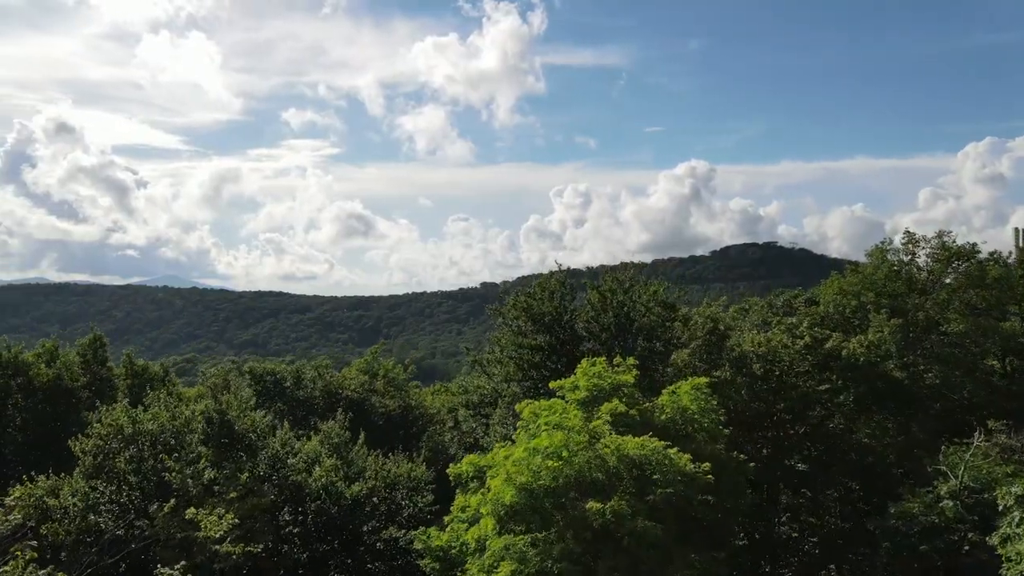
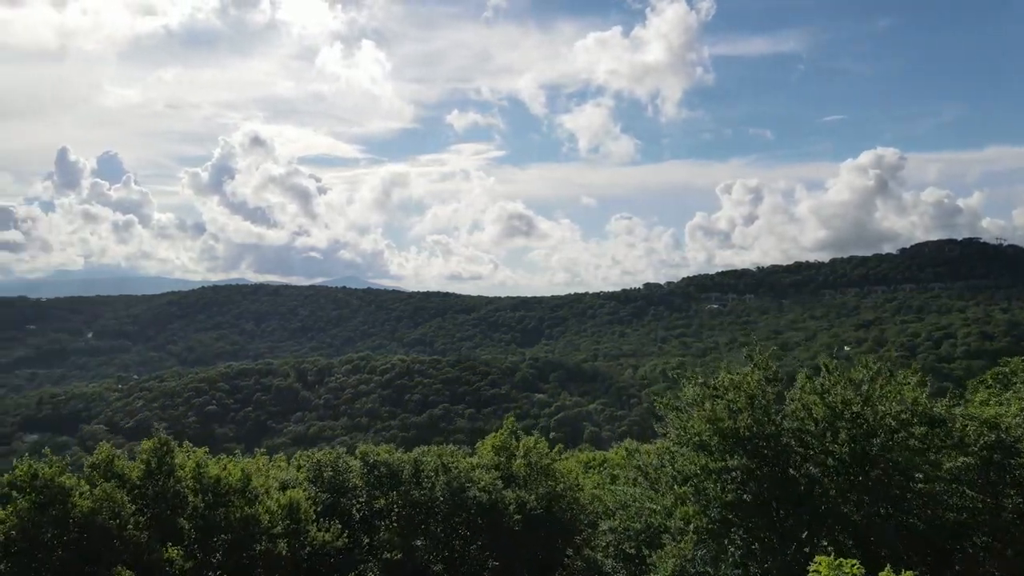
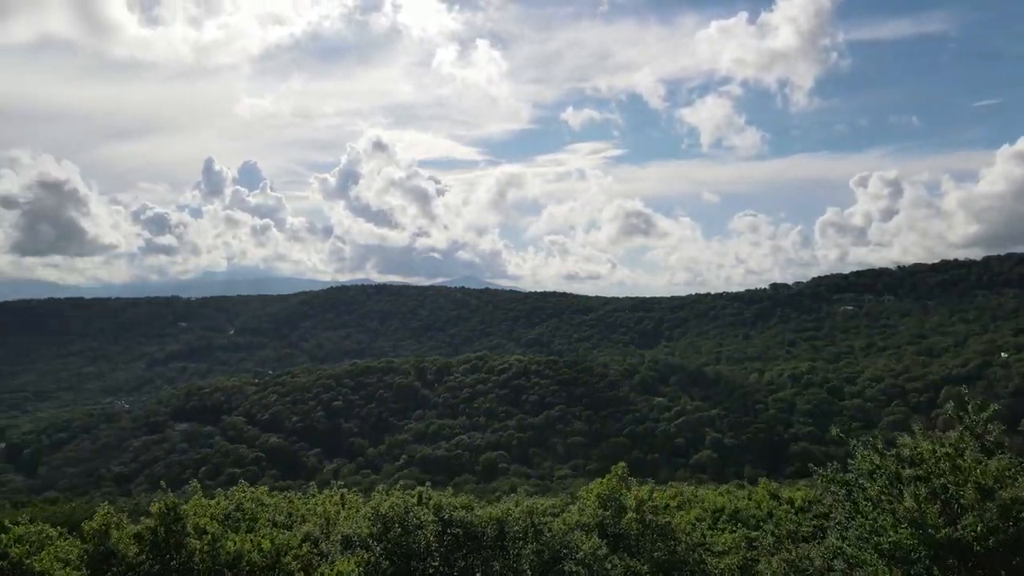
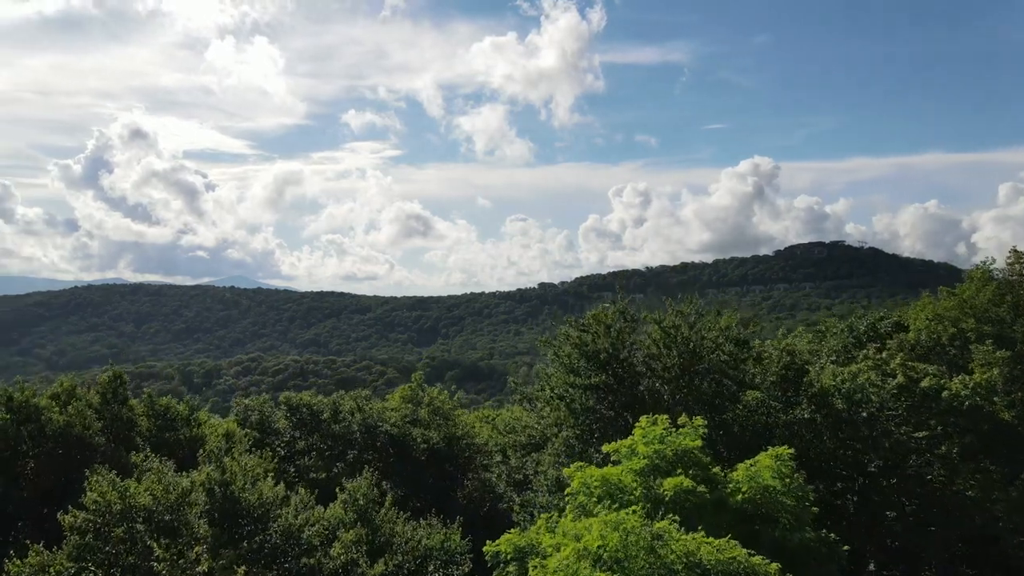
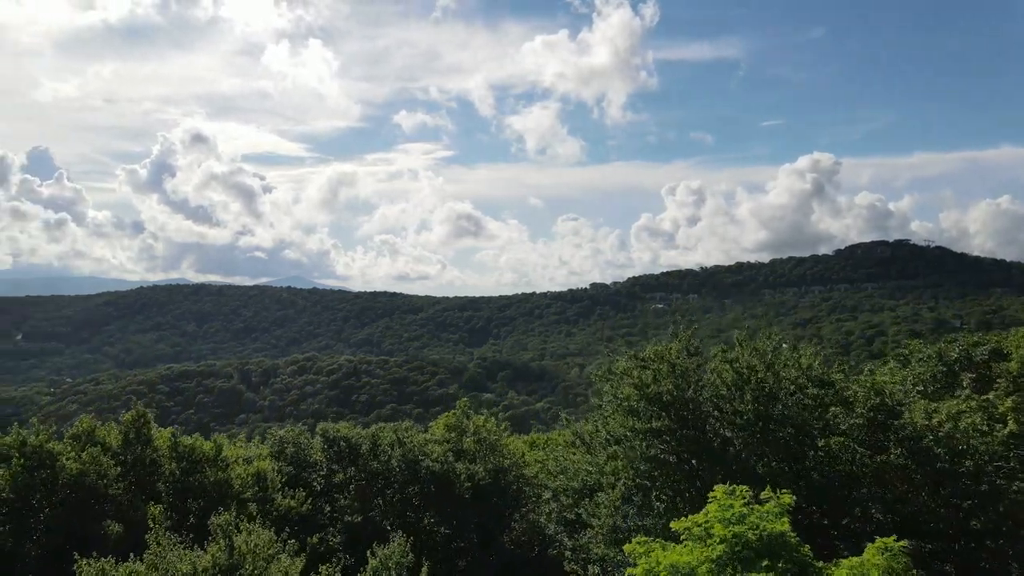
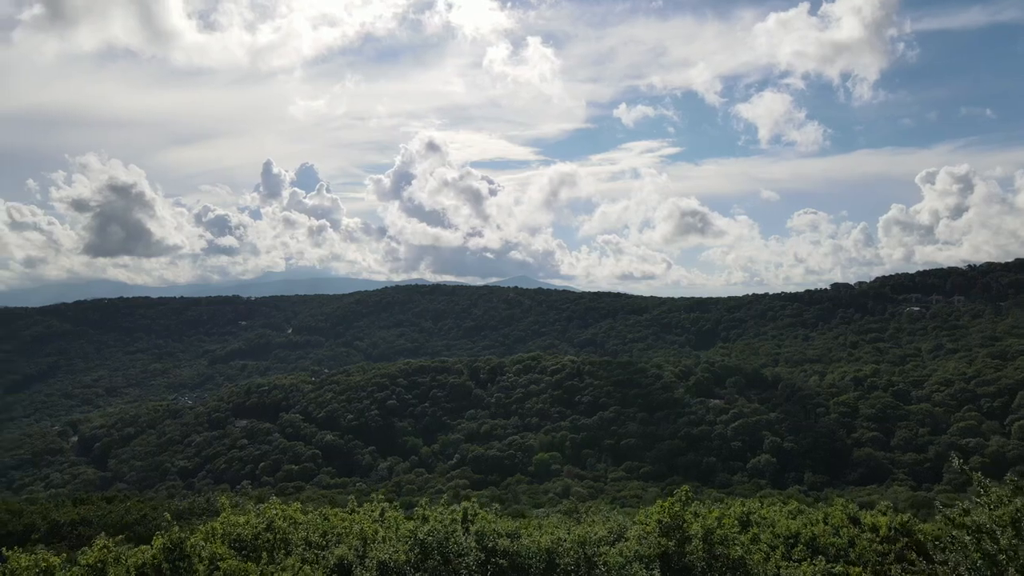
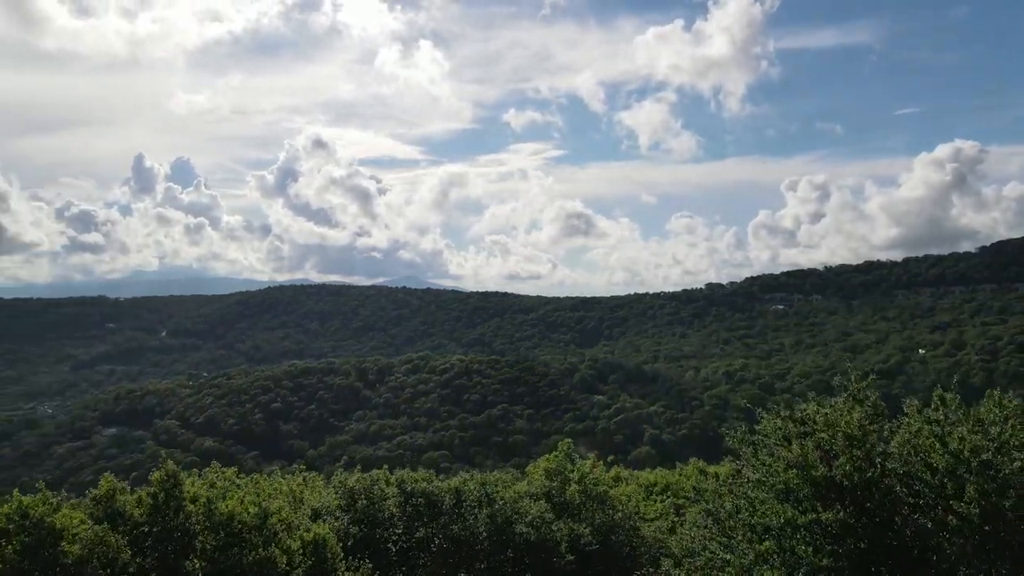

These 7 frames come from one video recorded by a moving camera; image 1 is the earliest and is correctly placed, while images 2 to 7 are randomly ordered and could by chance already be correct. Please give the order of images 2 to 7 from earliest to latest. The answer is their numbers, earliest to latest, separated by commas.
4, 5, 2, 7, 3, 6
